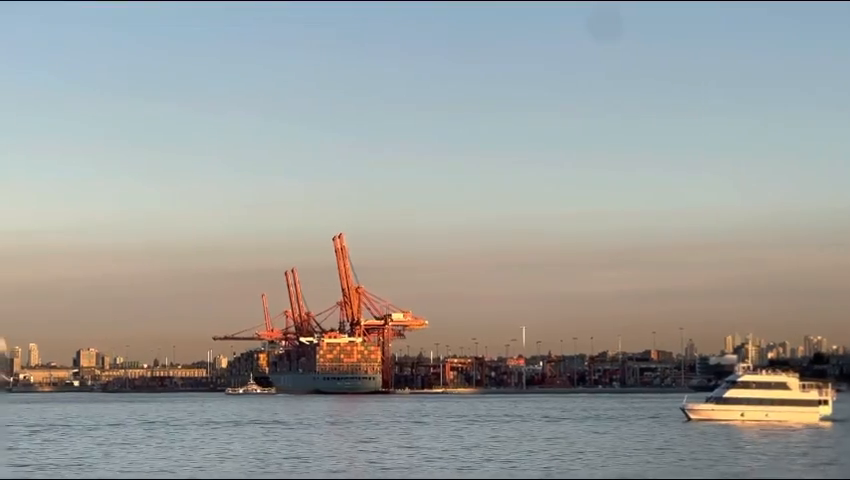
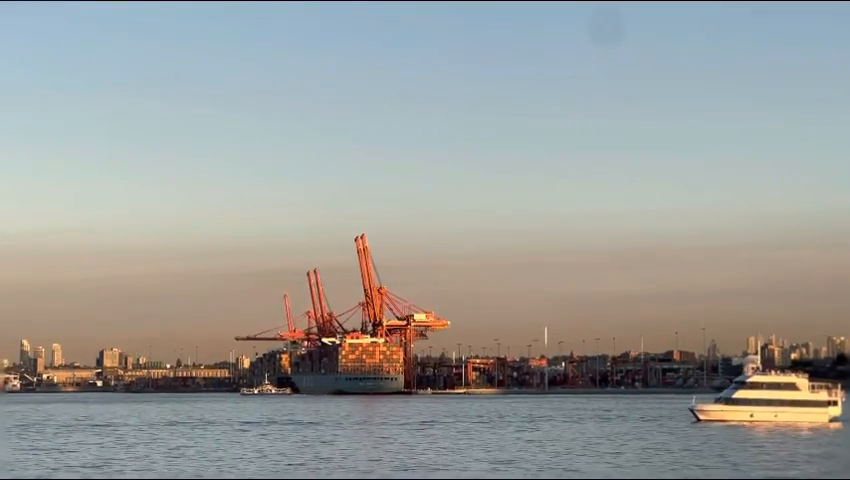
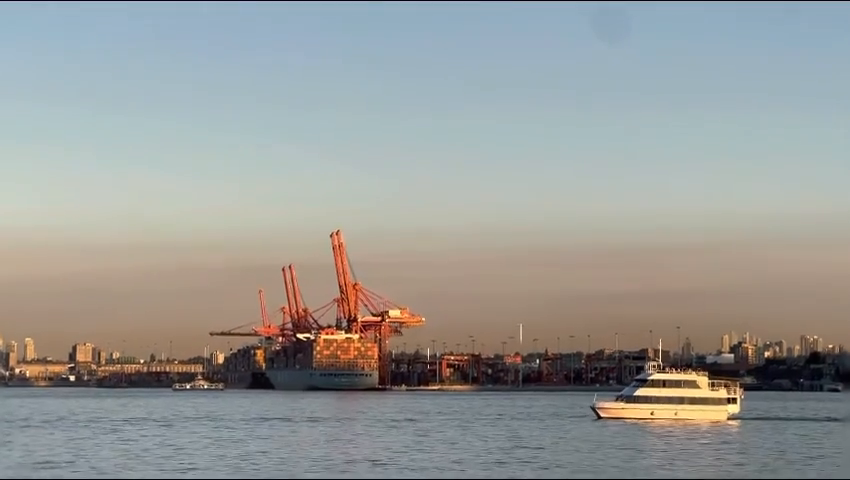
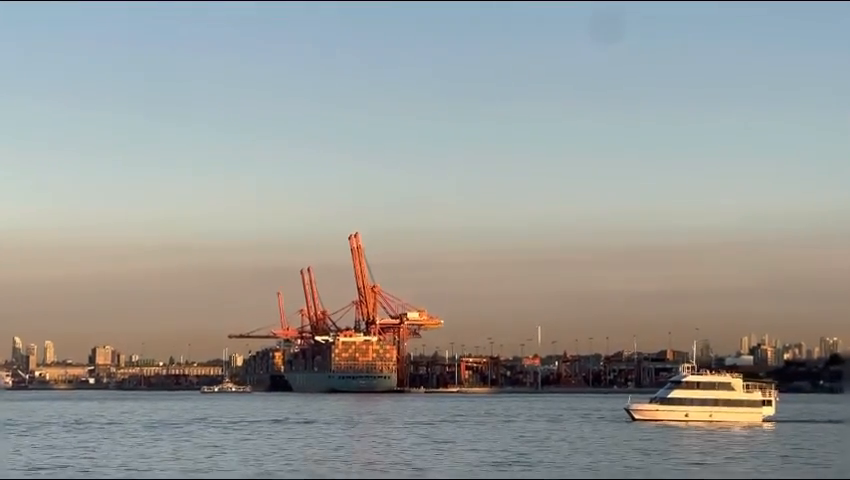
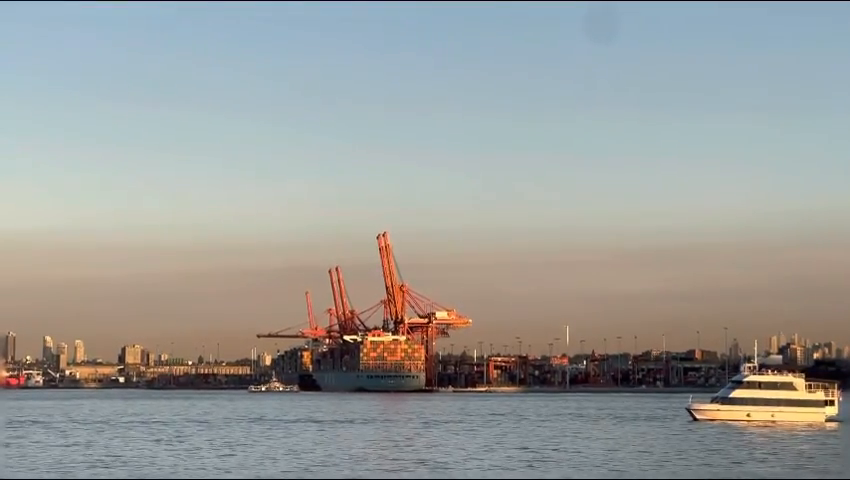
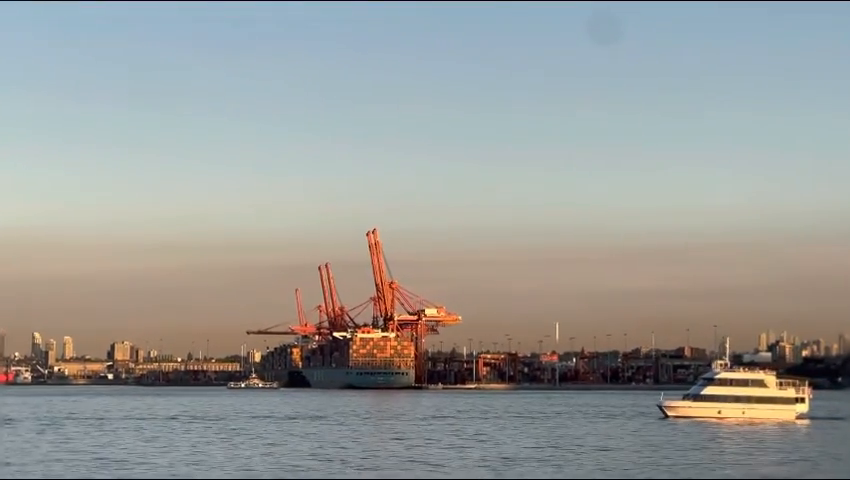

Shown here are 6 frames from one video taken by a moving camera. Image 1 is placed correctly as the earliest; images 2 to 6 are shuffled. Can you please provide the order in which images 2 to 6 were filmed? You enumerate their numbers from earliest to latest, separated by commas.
2, 5, 6, 4, 3
